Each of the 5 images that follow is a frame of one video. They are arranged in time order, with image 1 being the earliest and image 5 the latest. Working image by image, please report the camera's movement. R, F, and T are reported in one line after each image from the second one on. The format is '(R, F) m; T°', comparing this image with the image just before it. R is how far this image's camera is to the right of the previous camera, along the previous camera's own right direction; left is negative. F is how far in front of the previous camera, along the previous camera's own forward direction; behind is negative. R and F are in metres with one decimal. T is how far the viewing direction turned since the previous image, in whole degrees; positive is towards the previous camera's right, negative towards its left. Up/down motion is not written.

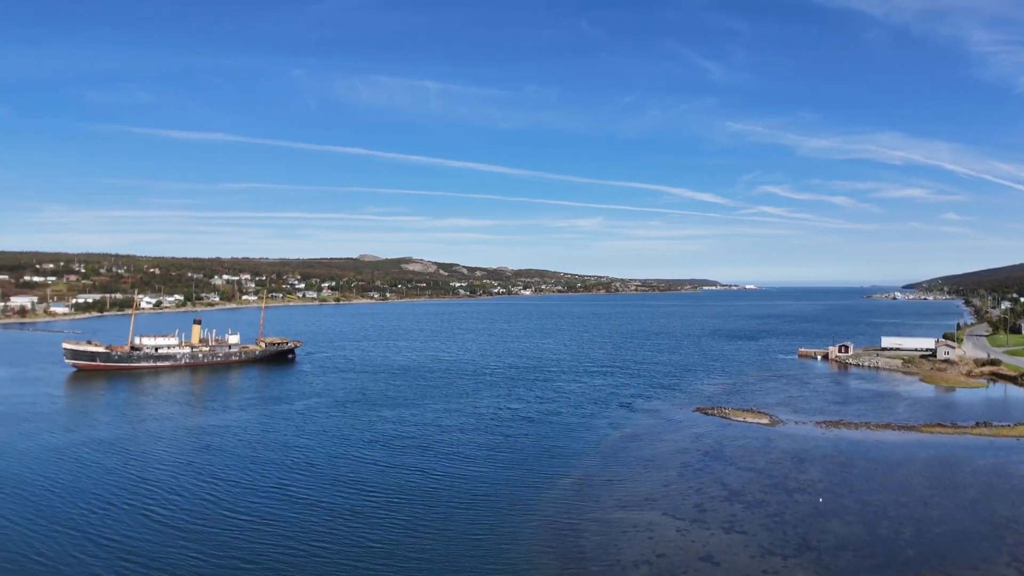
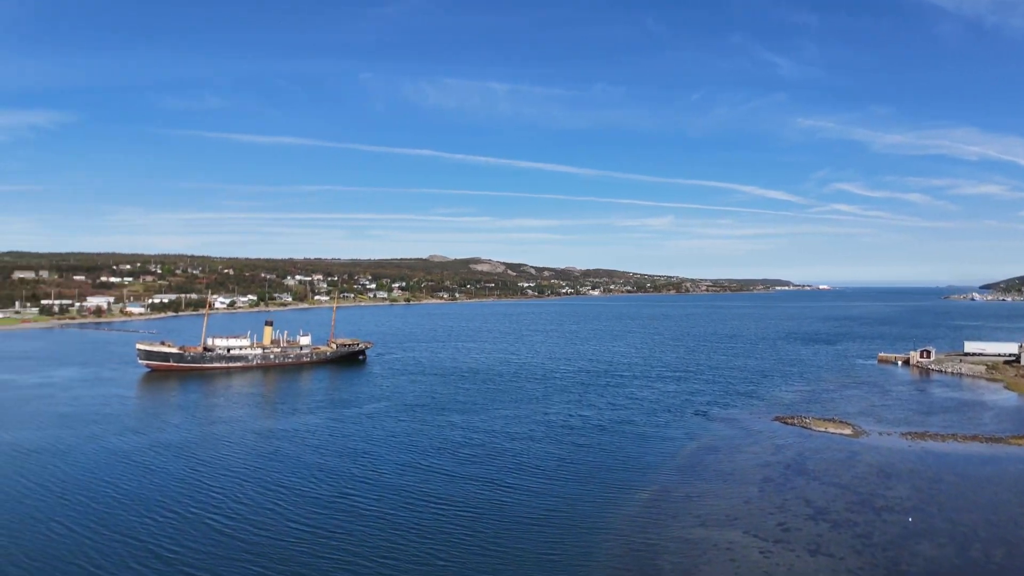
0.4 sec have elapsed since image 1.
(-0.3, +1.1) m; -6°
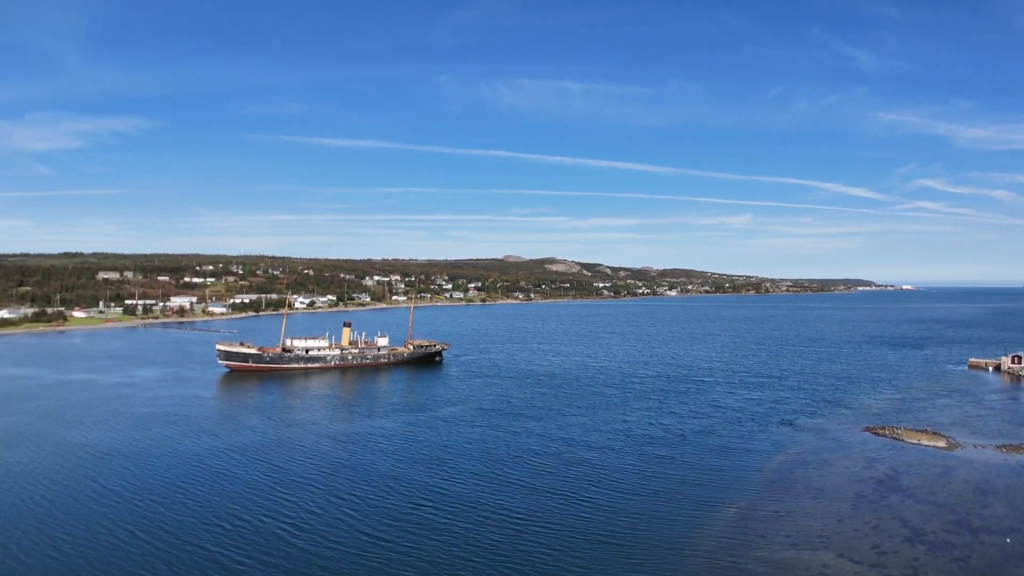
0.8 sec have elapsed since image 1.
(-0.5, +1.2) m; -6°
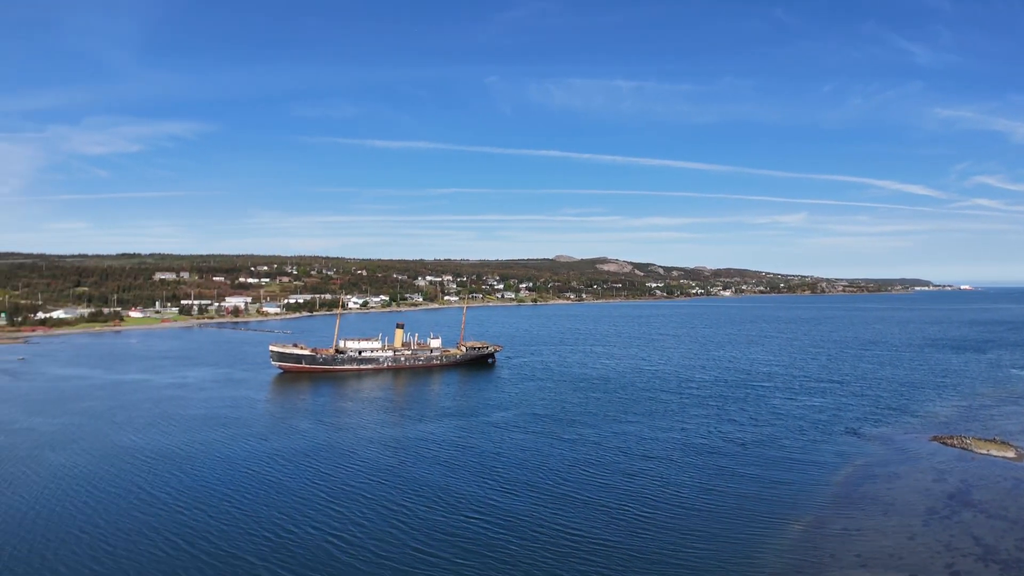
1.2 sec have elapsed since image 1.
(-0.4, +0.8) m; -4°
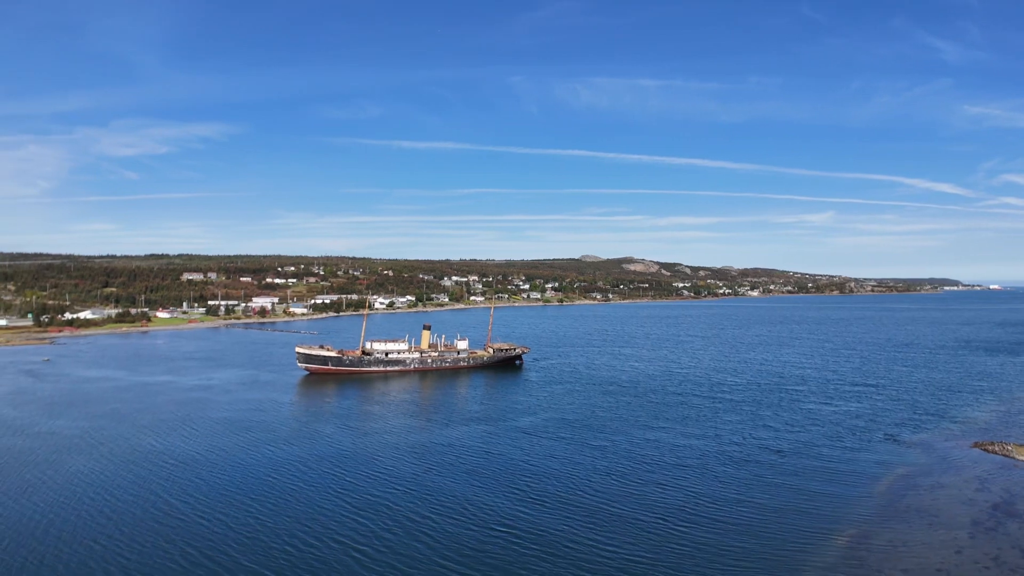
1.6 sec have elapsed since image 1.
(-0.2, +0.4) m; -2°
